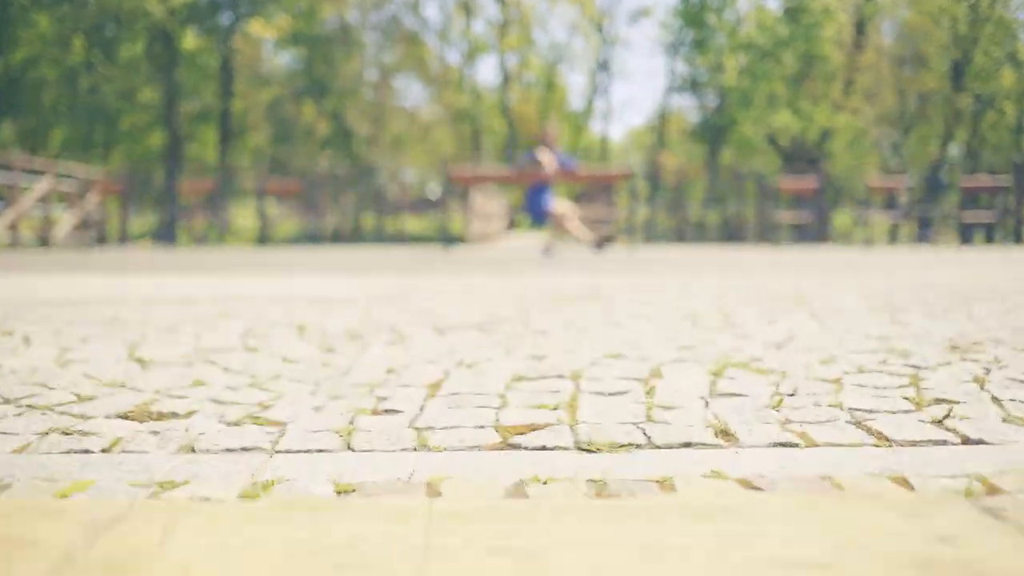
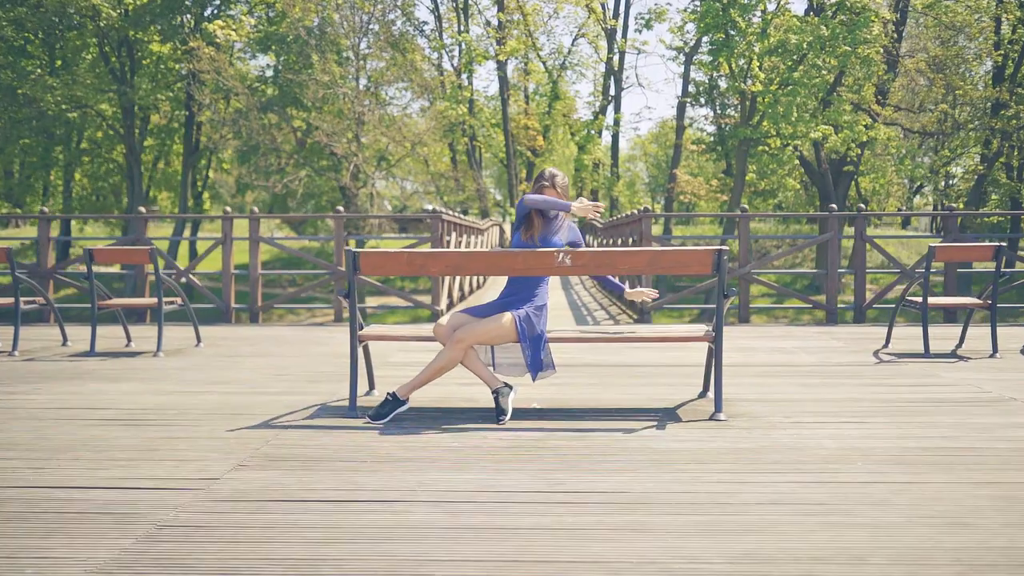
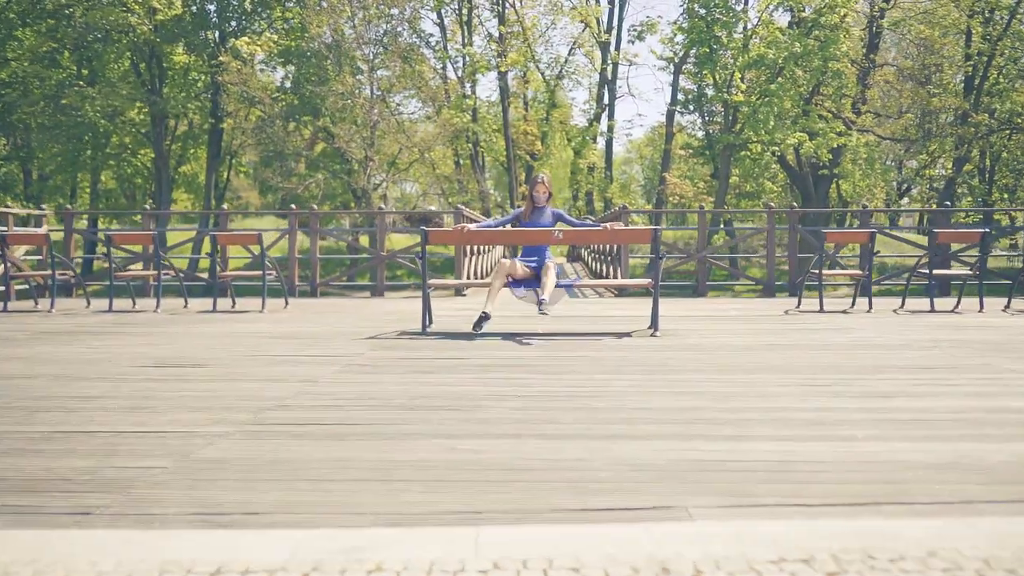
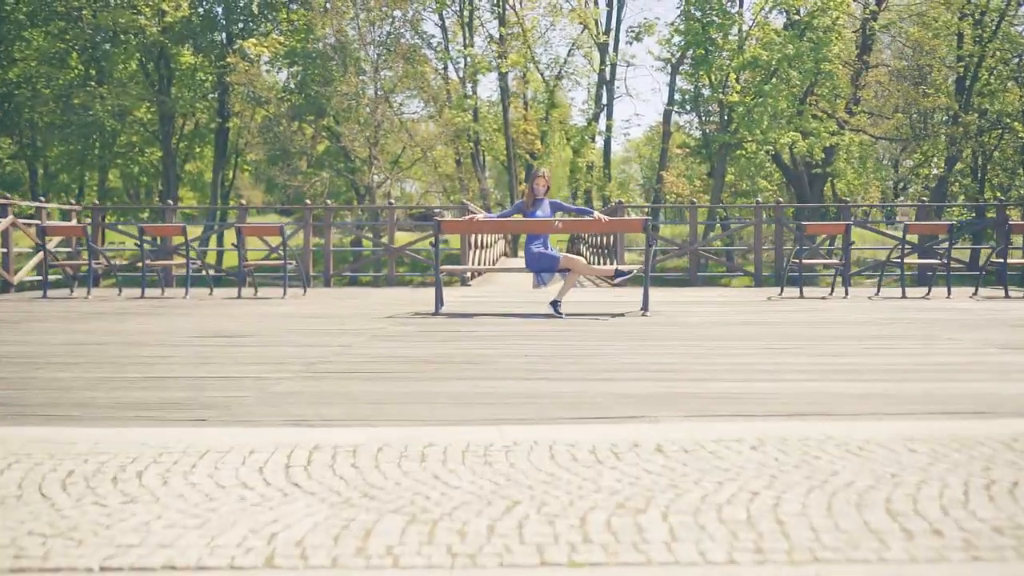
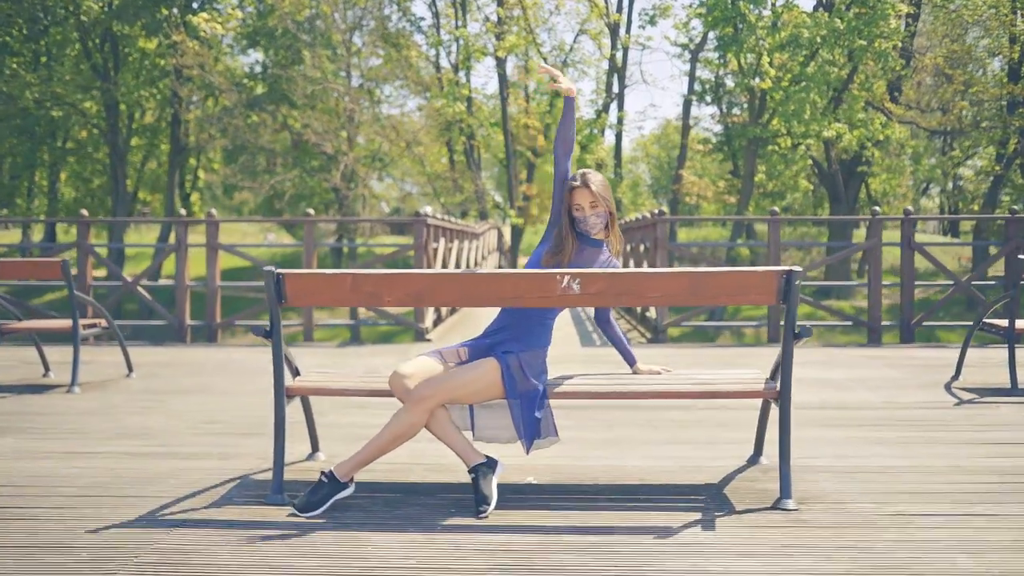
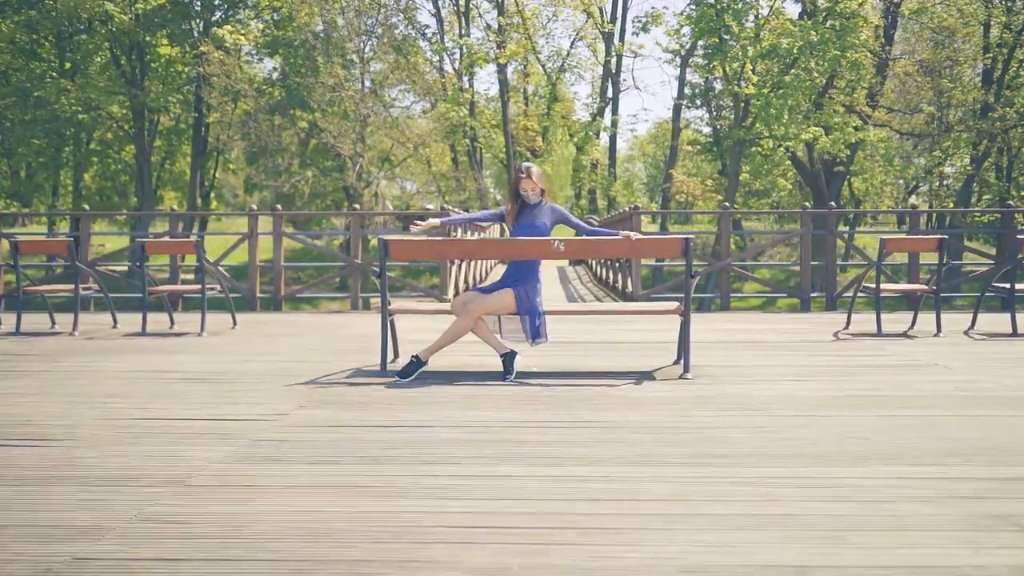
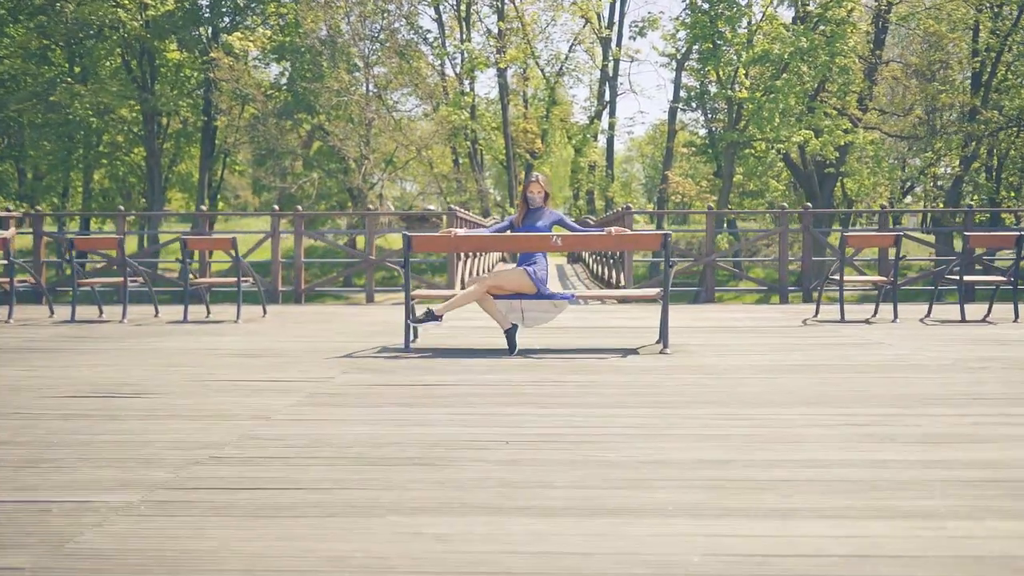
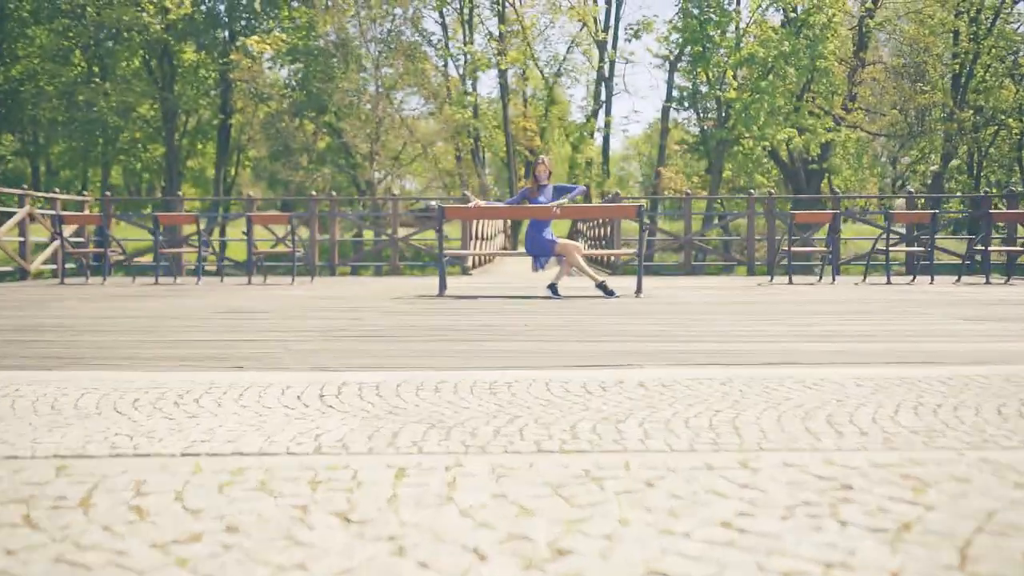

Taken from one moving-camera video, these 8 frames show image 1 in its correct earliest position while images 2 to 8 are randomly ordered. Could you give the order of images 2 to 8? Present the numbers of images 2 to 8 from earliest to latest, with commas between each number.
8, 4, 3, 7, 6, 2, 5
